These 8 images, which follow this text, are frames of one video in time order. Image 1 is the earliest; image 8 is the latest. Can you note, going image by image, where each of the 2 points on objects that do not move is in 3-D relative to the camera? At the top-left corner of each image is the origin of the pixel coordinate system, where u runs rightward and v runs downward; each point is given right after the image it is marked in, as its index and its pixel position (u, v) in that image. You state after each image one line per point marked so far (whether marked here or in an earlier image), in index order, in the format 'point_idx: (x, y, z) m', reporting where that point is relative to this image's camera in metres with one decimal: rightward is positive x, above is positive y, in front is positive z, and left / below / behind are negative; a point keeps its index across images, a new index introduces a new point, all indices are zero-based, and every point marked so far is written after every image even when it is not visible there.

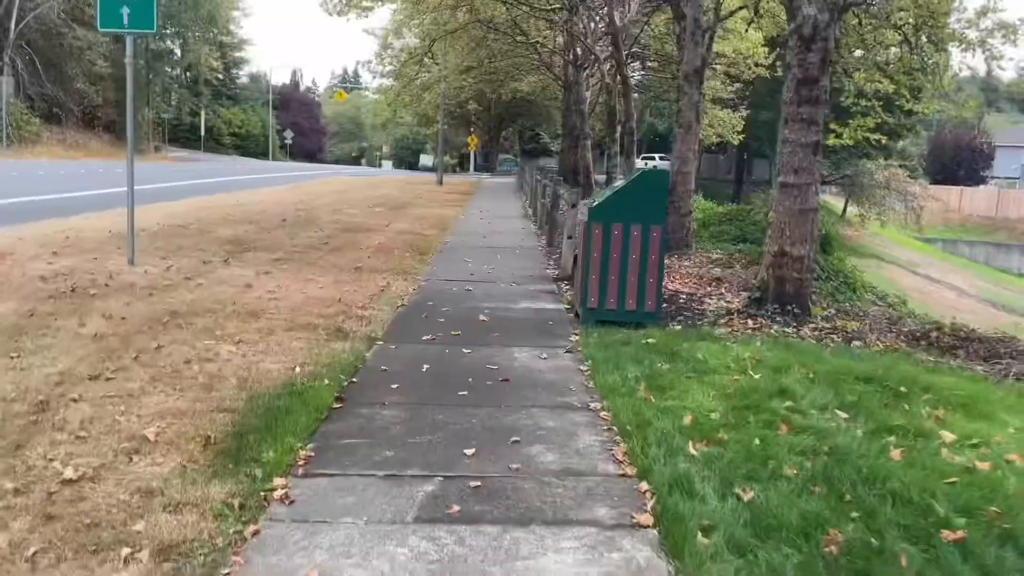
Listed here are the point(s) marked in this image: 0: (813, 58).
0: (+2.4, +1.9, +6.8) m
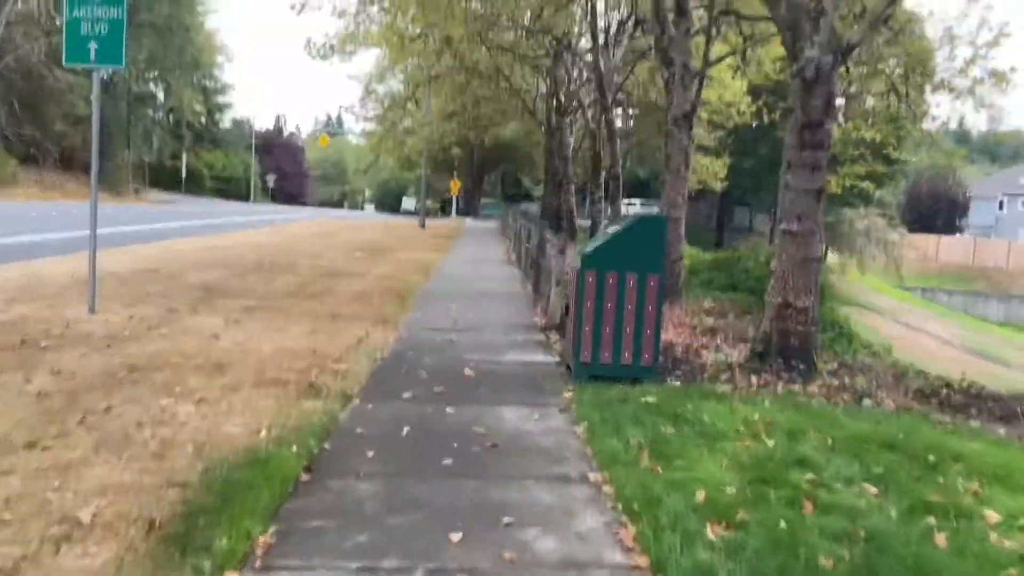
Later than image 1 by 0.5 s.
0: (+2.4, +1.4, +6.4) m
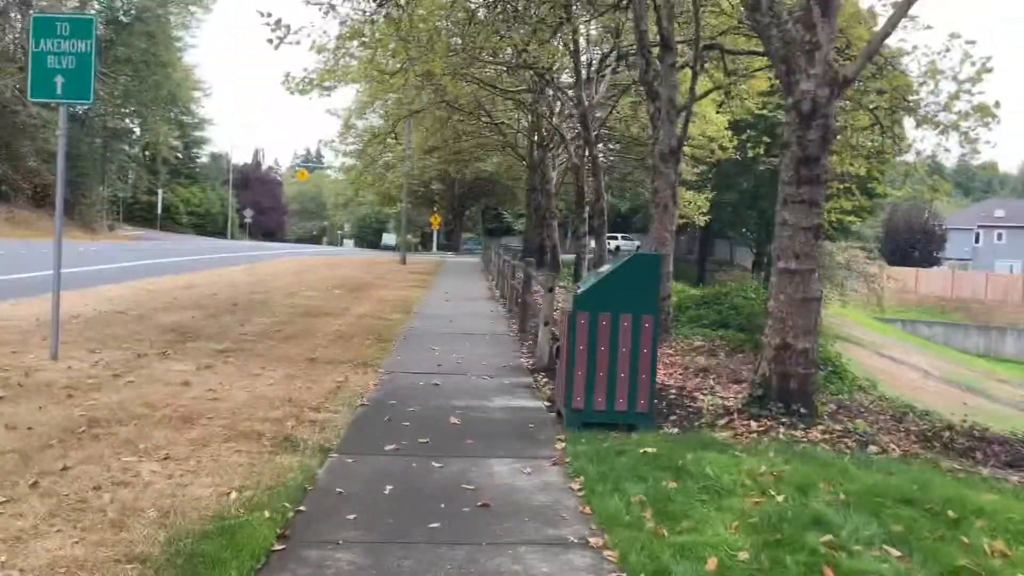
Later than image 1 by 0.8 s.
0: (+2.3, +1.1, +6.2) m
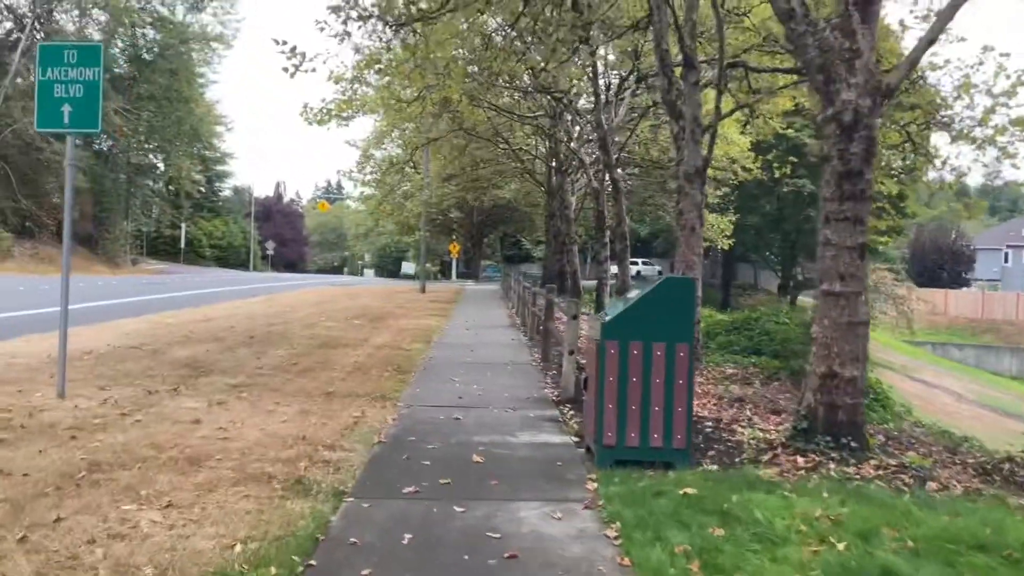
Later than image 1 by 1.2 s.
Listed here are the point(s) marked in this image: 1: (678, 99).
0: (+2.4, +1.0, +5.8) m
1: (+2.3, +2.6, +11.4) m
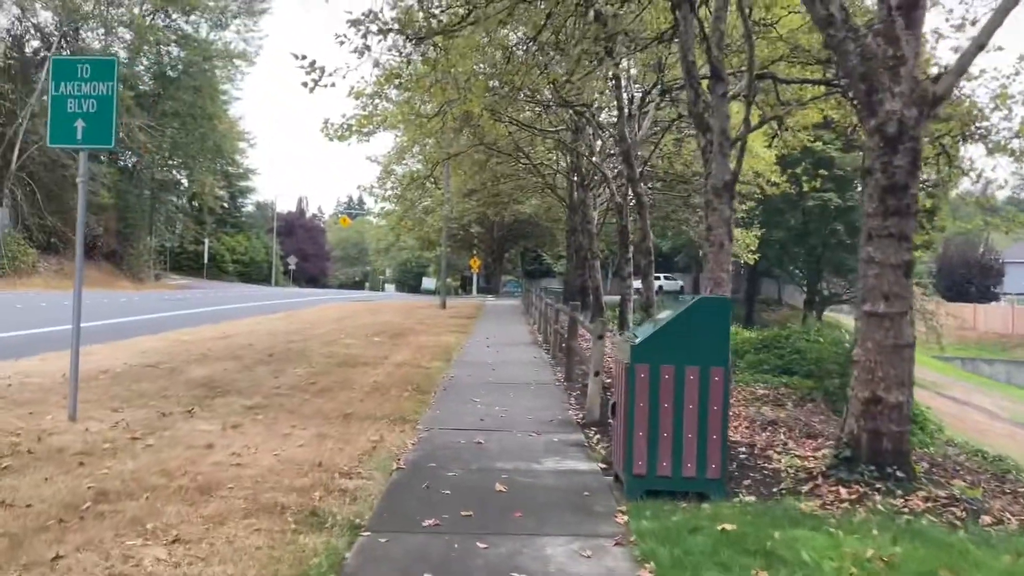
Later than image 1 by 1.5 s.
0: (+2.6, +0.8, +5.5) m
1: (+2.6, +2.4, +11.1) m
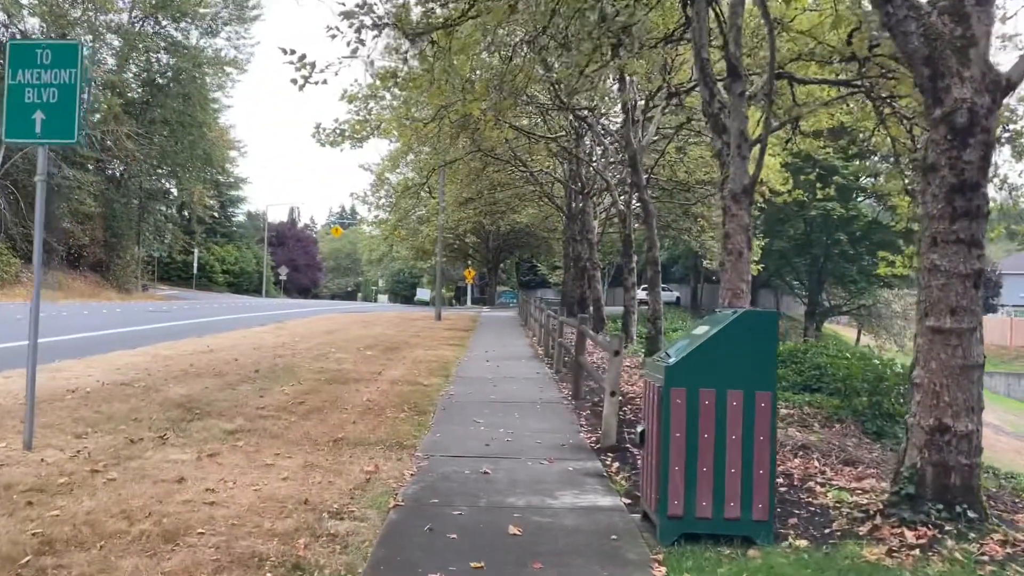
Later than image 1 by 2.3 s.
0: (+2.7, +0.8, +4.8) m
1: (+2.6, +2.2, +10.4) m
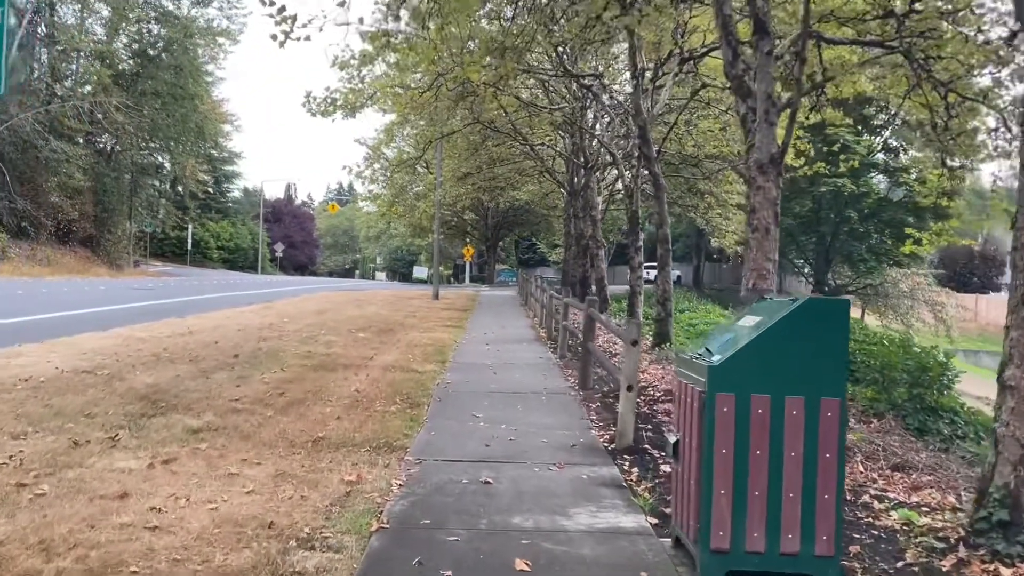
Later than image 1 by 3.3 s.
0: (+2.7, +0.9, +3.9) m
1: (+2.6, +2.4, +9.4) m
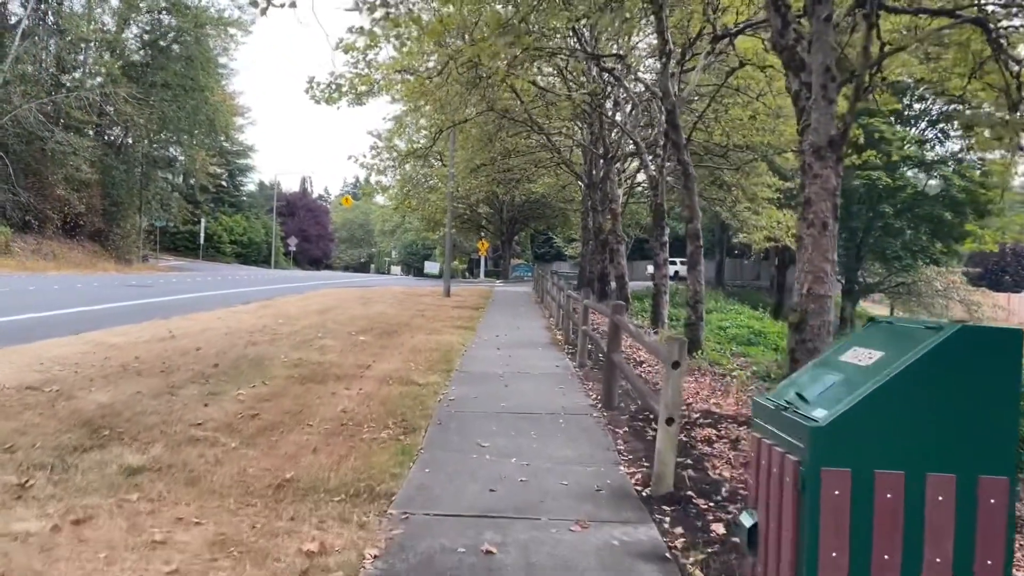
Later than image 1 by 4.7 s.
0: (+2.7, +0.8, +2.6) m
1: (+2.8, +2.4, +8.1) m
